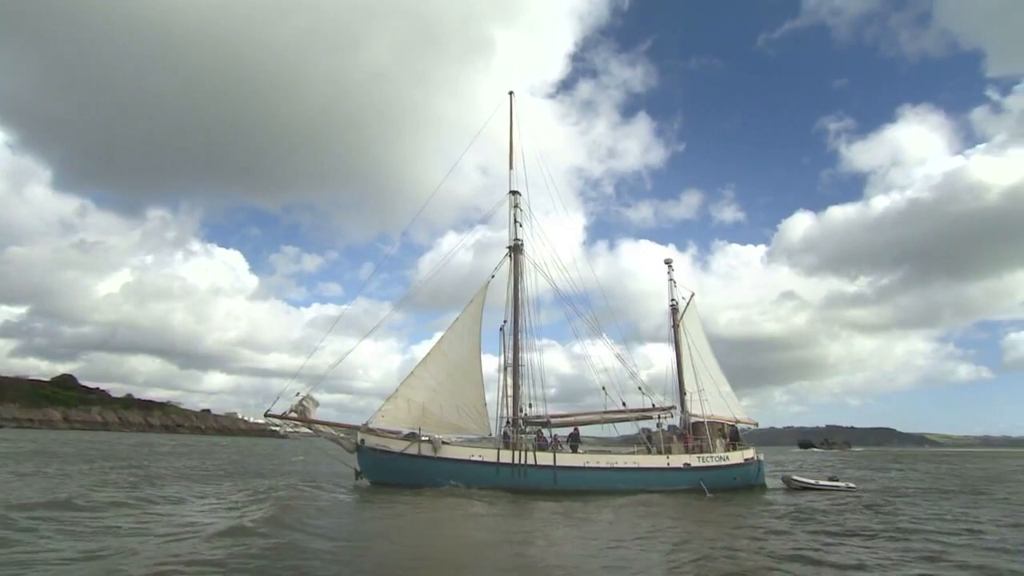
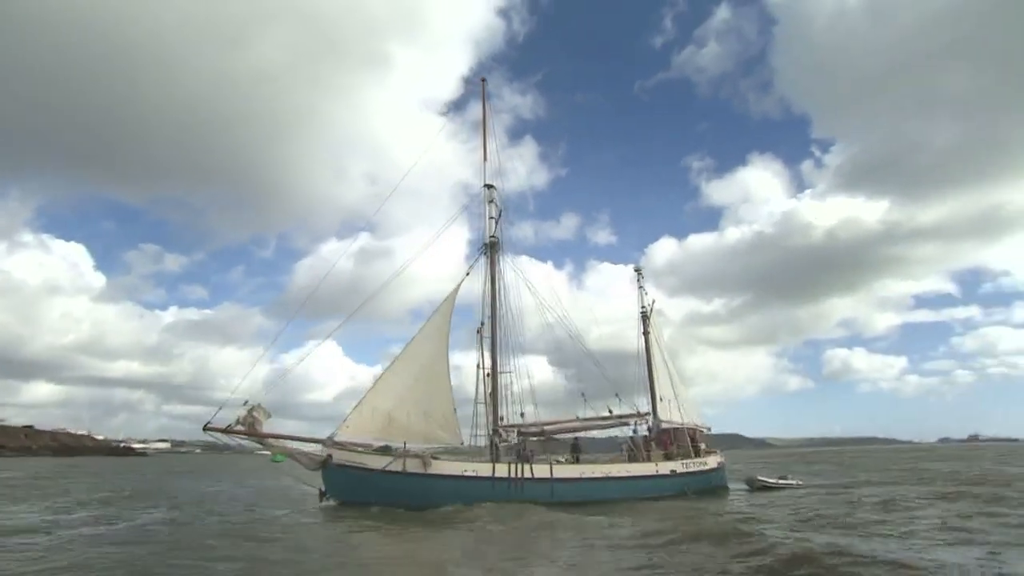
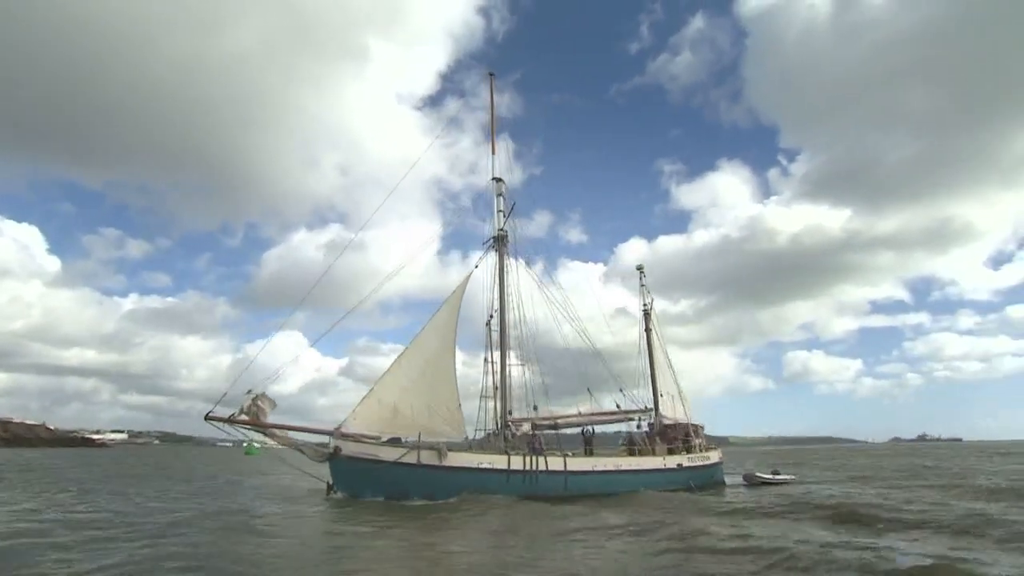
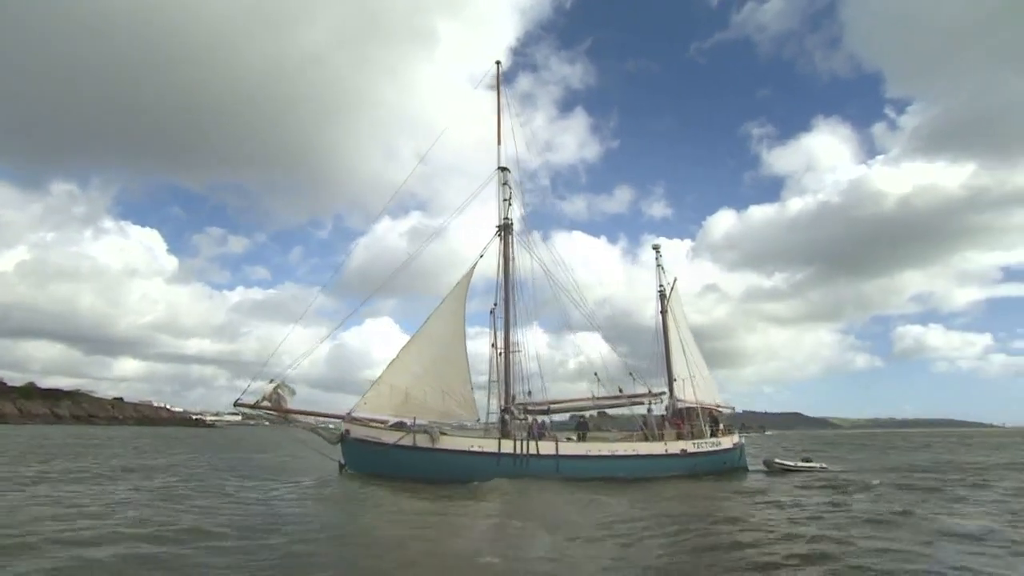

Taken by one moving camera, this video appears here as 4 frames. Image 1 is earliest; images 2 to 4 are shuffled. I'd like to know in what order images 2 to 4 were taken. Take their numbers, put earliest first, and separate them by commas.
4, 2, 3
